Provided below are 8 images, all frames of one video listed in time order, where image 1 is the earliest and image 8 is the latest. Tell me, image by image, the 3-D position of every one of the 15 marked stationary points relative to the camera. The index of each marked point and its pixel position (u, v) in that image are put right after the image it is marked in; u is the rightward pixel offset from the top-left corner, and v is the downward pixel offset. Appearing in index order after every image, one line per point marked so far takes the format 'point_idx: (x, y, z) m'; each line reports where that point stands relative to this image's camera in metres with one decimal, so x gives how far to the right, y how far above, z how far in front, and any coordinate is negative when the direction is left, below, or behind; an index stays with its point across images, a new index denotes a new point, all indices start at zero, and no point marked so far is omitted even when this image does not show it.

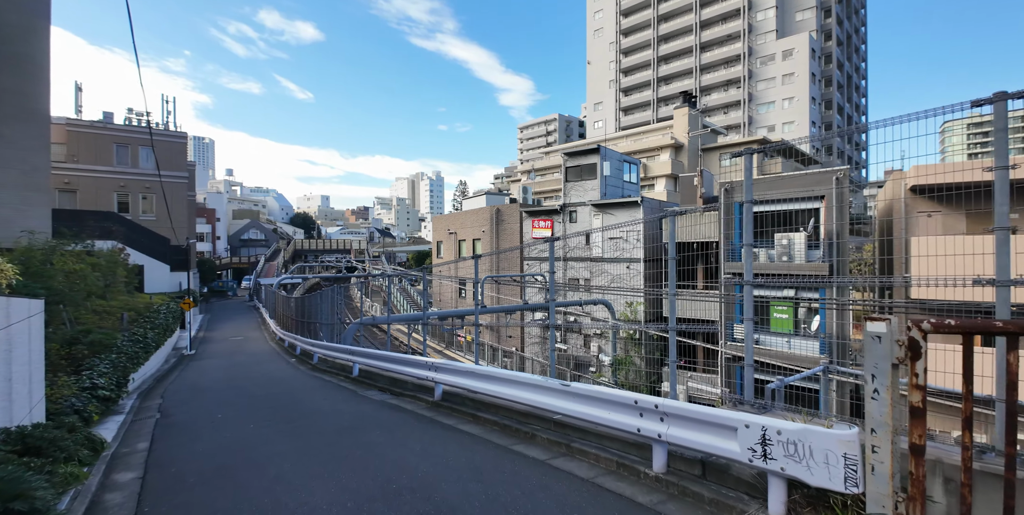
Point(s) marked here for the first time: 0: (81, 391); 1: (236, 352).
0: (-5.2, -1.6, +5.5) m
1: (-9.7, -3.3, +15.8) m
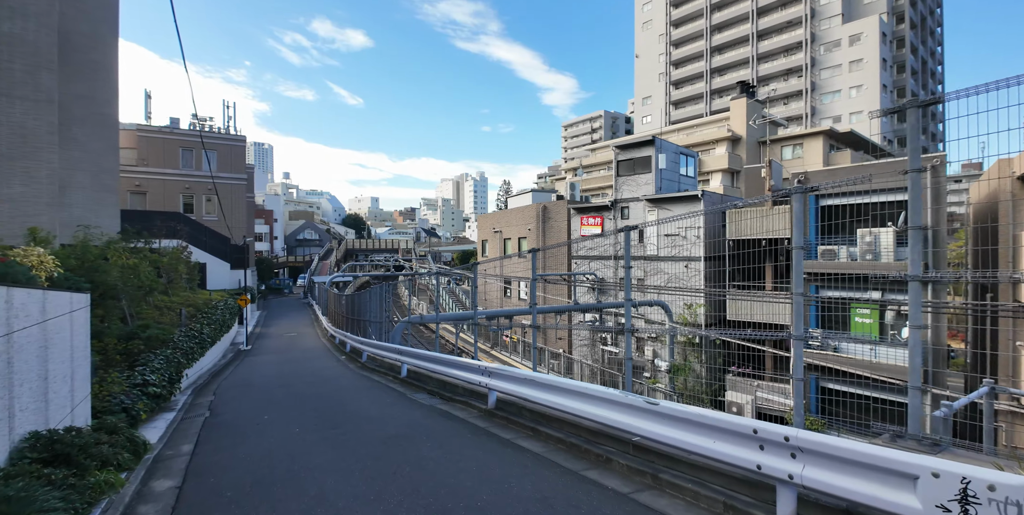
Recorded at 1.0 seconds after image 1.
0: (-4.5, -1.5, +5.4) m
1: (-8.0, -3.2, +16.1) m
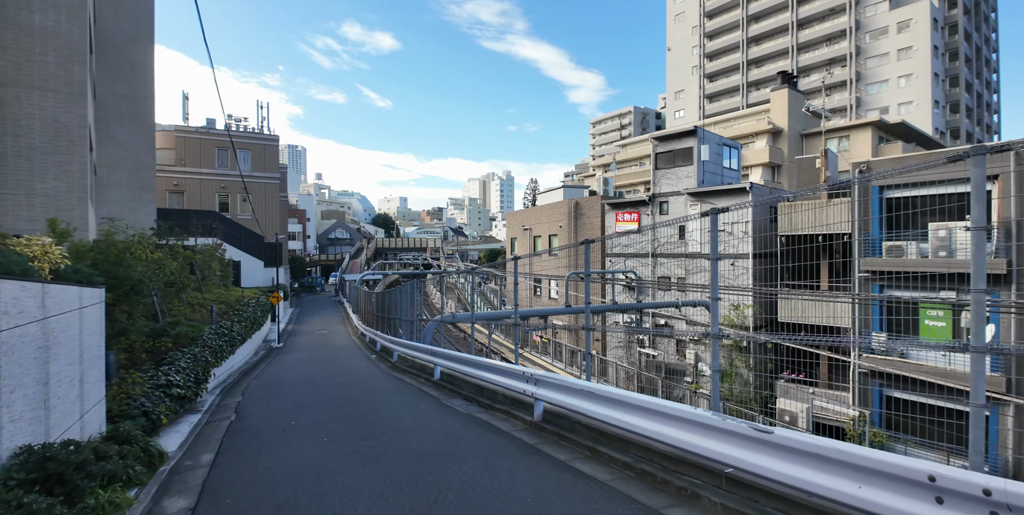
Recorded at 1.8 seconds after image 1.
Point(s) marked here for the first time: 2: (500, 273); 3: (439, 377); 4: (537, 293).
0: (-4.0, -1.5, +5.0) m
1: (-6.9, -3.1, +16.0) m
2: (-0.5, -0.4, +11.4) m
3: (-1.2, -1.9, +7.0) m
4: (+0.7, -1.0, +13.2) m
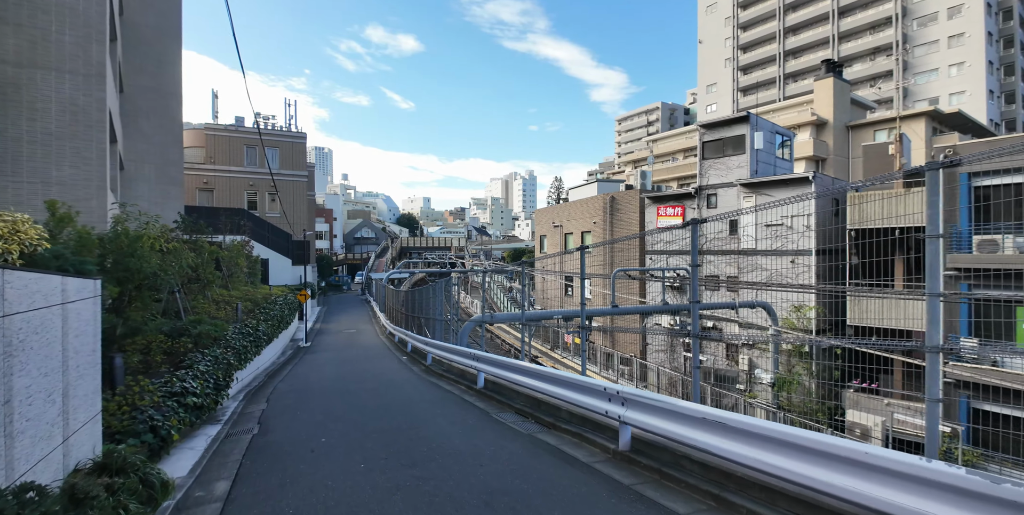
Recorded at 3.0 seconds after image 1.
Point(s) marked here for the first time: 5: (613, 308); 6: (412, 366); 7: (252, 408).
0: (-3.4, -1.4, +4.4) m
1: (-5.7, -3.0, +15.4) m
2: (+0.5, -0.3, +10.5) m
3: (-0.4, -1.7, +6.1) m
4: (+1.8, -0.9, +12.3) m
5: (+2.2, -1.1, +9.9) m
6: (-2.1, -2.3, +9.4) m
7: (-3.4, -2.0, +5.9) m
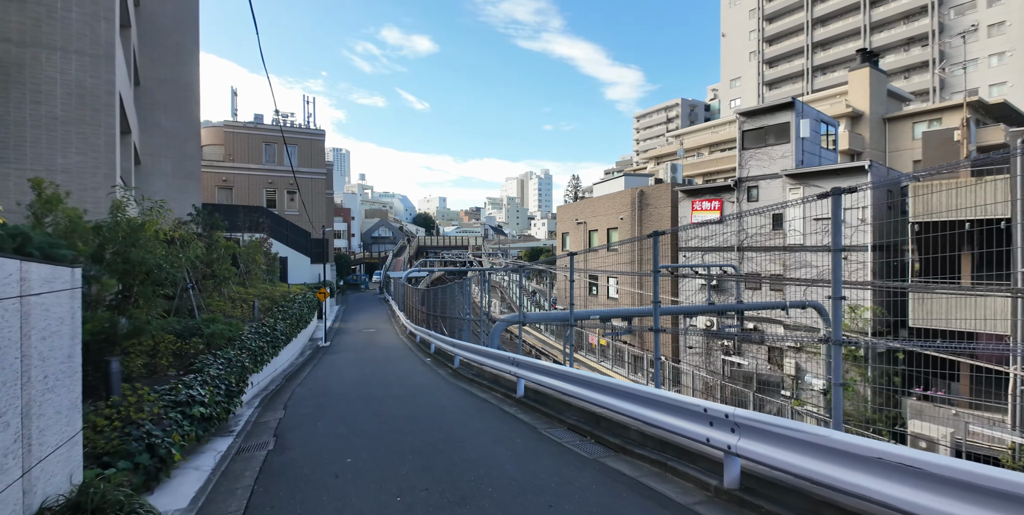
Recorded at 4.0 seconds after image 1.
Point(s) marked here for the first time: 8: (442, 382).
0: (-2.9, -1.3, +3.8) m
1: (-4.8, -2.9, +14.9) m
2: (+1.2, -0.2, +9.8) m
3: (+0.1, -1.6, +5.4) m
4: (+2.5, -0.8, +11.5) m
5: (+2.9, -1.0, +9.1) m
6: (-1.4, -2.2, +8.7) m
7: (-2.9, -1.9, +5.3) m
8: (-1.1, -2.0, +7.1) m
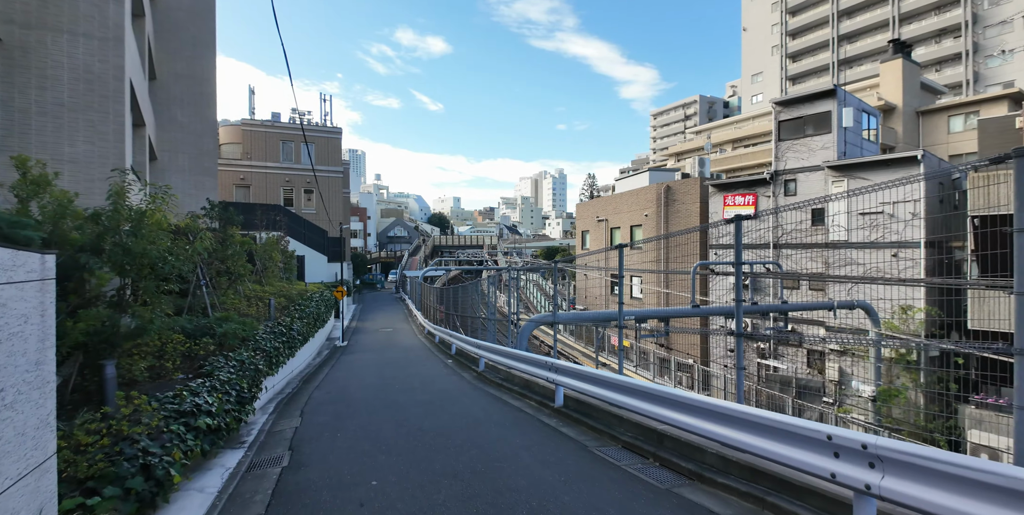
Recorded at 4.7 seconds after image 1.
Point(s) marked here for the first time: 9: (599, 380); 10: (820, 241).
0: (-2.5, -1.2, +3.3) m
1: (-4.1, -2.8, +14.5) m
2: (+1.7, -0.1, +9.2) m
3: (+0.5, -1.6, +4.9) m
4: (+3.1, -0.7, +10.9) m
5: (+3.4, -1.0, +8.4) m
6: (-0.9, -2.1, +8.2) m
7: (-2.5, -1.8, +4.9) m
8: (-0.7, -1.9, +6.6) m
9: (+0.8, -1.1, +4.1) m
10: (+5.2, +0.3, +7.1) m
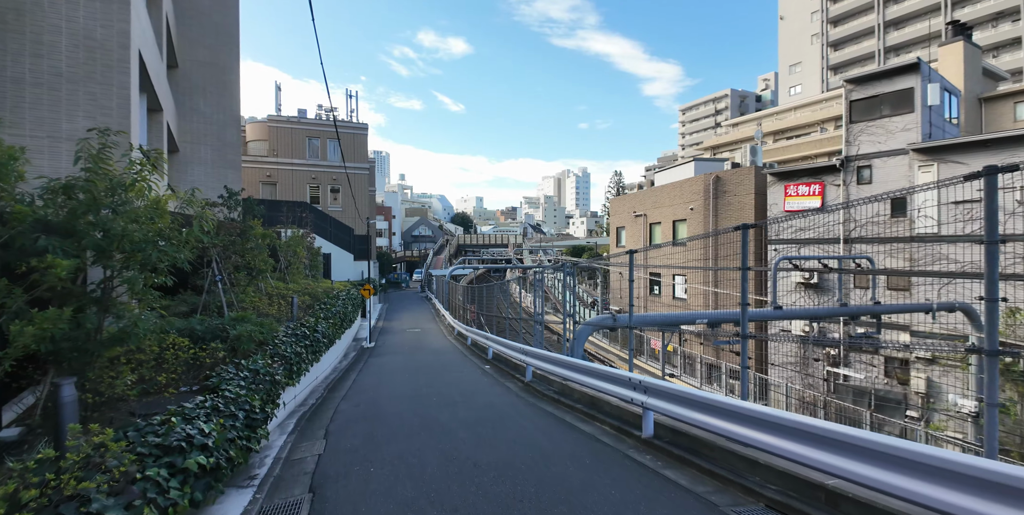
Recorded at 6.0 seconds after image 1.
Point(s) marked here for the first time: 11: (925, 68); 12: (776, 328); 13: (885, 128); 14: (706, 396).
0: (-1.9, -1.1, +2.4) m
1: (-3.0, -2.7, +13.7) m
2: (+2.5, 0.0, +8.1) m
3: (+1.2, -1.5, +3.8) m
4: (+4.0, -0.6, +9.7) m
5: (+4.2, -0.8, +7.2) m
6: (-0.1, -2.0, +7.2) m
7: (-1.8, -1.7, +4.0) m
8: (+0.1, -1.8, +5.6) m
9: (+1.4, -1.0, +3.0) m
10: (+5.9, +0.4, +5.8) m
11: (+10.3, +4.8, +11.2) m
12: (+6.8, -1.8, +11.1) m
13: (+9.7, +3.4, +11.8) m
14: (+1.3, -1.0, +3.1) m
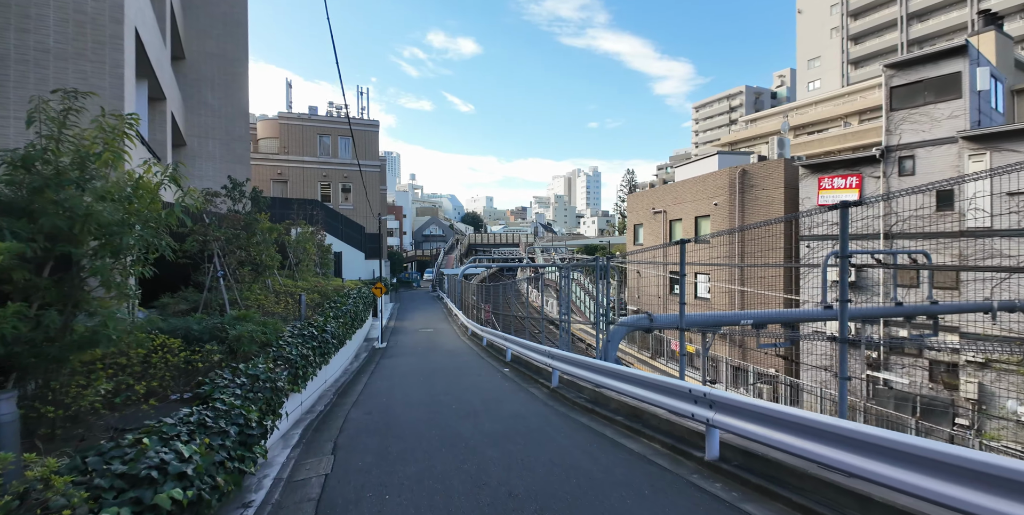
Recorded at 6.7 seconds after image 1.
0: (-1.7, -1.0, +1.9) m
1: (-2.5, -2.6, +13.2) m
2: (+2.9, 0.0, +7.5) m
3: (+1.4, -1.4, +3.3) m
4: (+4.4, -0.6, +9.1) m
5: (+4.5, -0.8, +6.6) m
6: (+0.2, -1.9, +6.7) m
7: (-1.6, -1.6, +3.5) m
8: (+0.4, -1.7, +5.1) m
9: (+1.7, -0.9, +2.4) m
10: (+6.2, +0.5, +5.1) m
11: (+10.7, +4.8, +10.4) m
12: (+7.3, -1.7, +10.4) m
13: (+10.1, +3.5, +11.0) m
14: (+1.6, -0.9, +2.5) m
